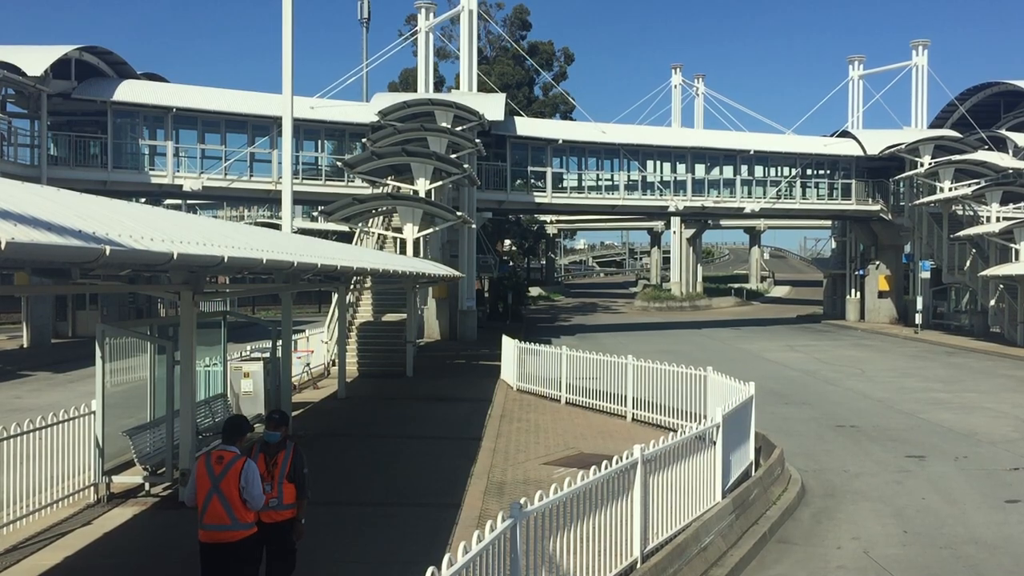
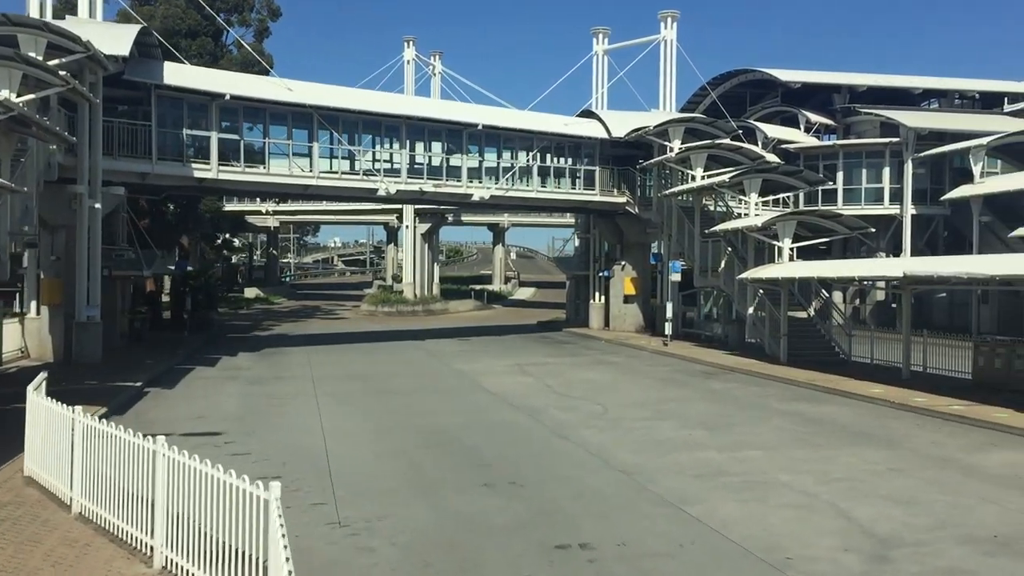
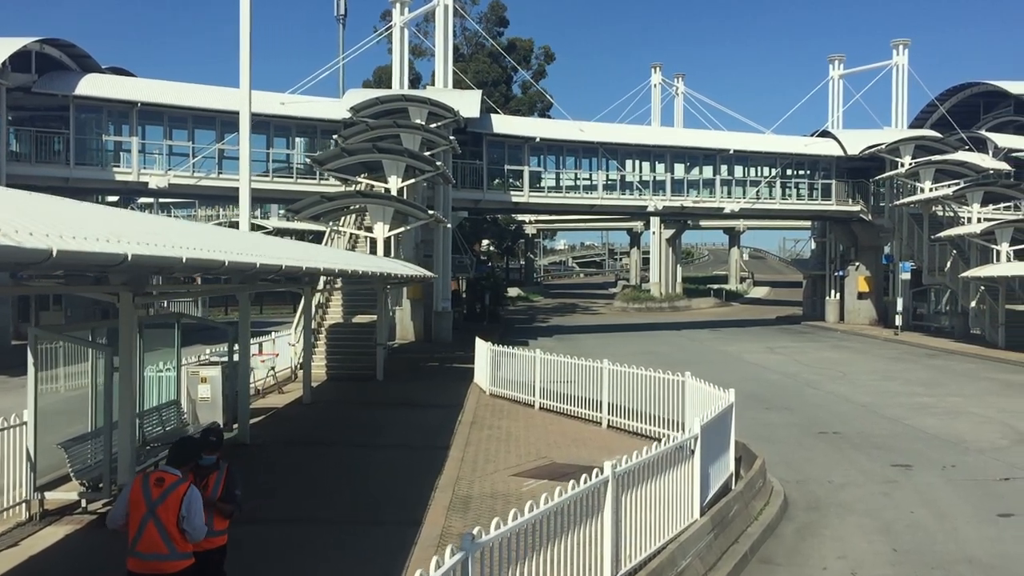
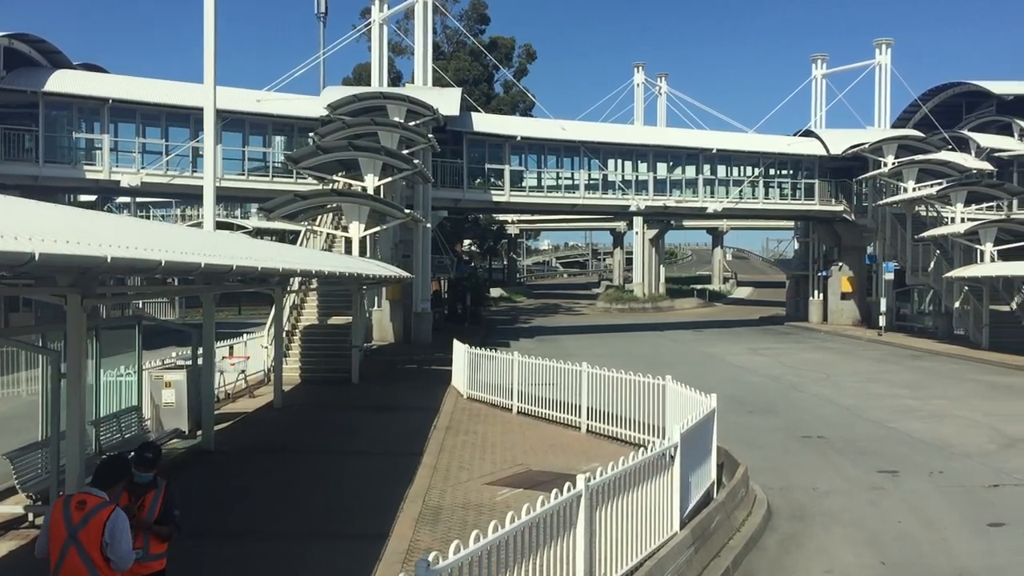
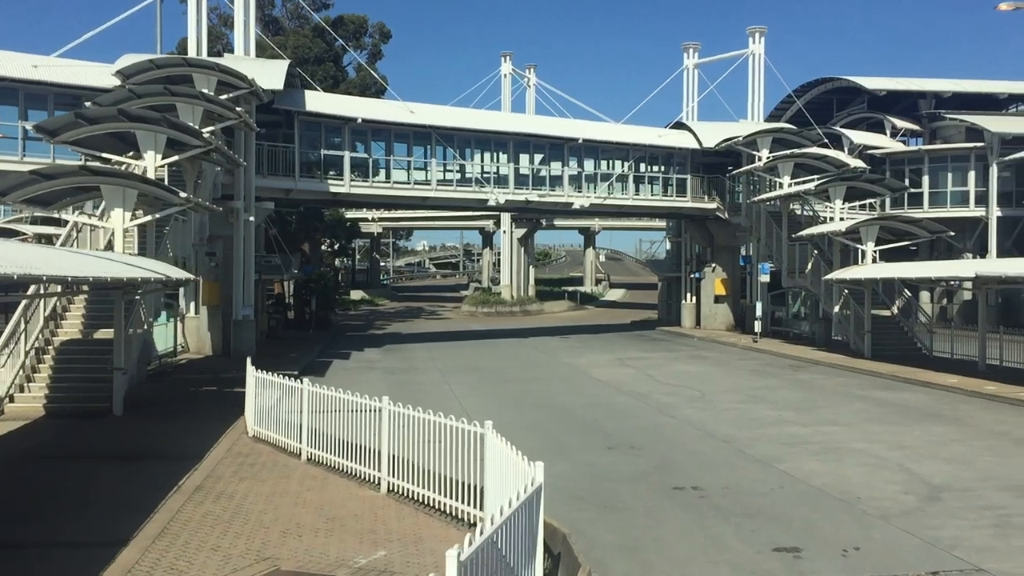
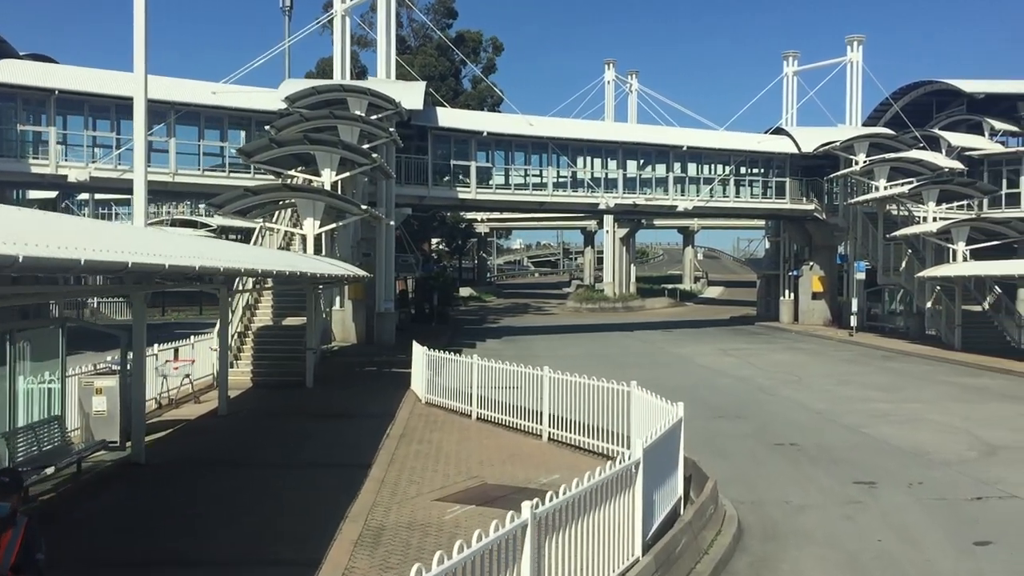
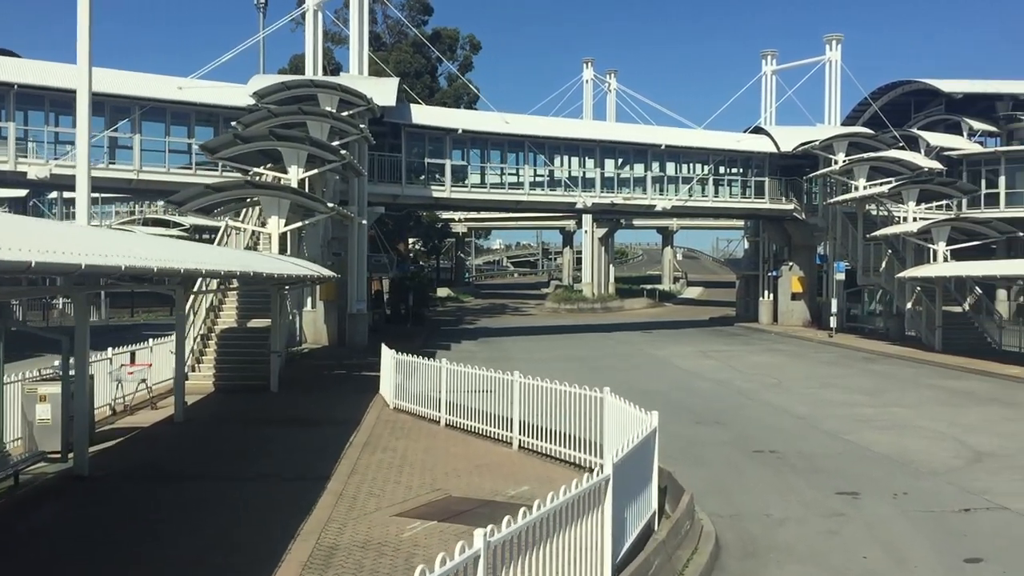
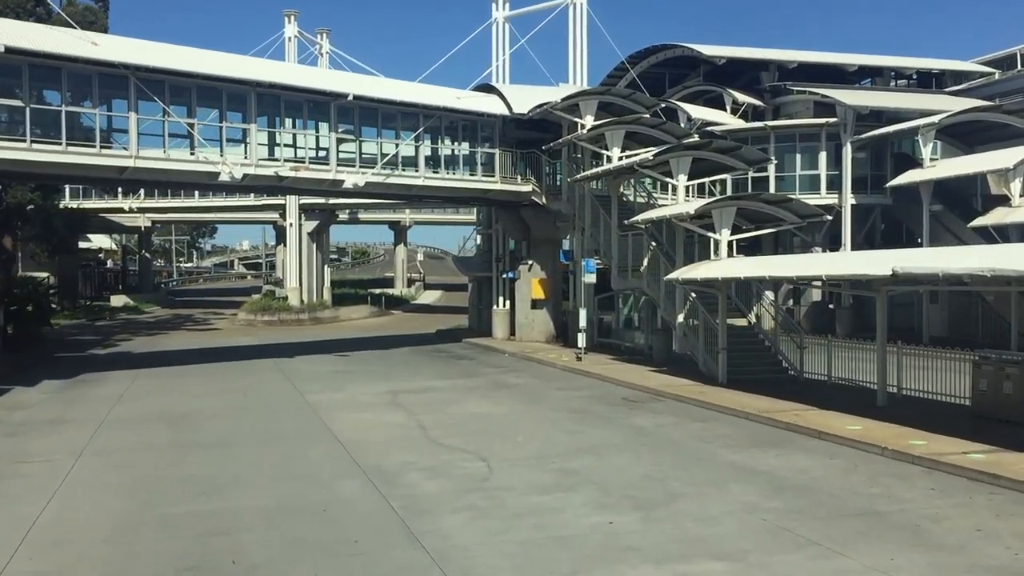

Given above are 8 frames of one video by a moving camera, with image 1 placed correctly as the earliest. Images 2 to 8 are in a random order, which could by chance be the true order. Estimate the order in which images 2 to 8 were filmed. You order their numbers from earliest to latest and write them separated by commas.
3, 4, 6, 7, 5, 2, 8
